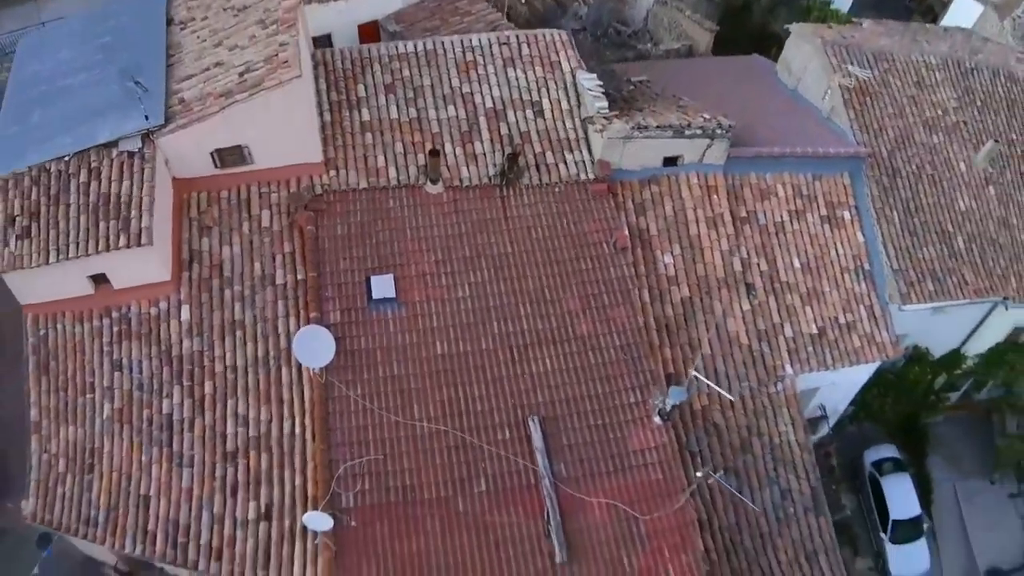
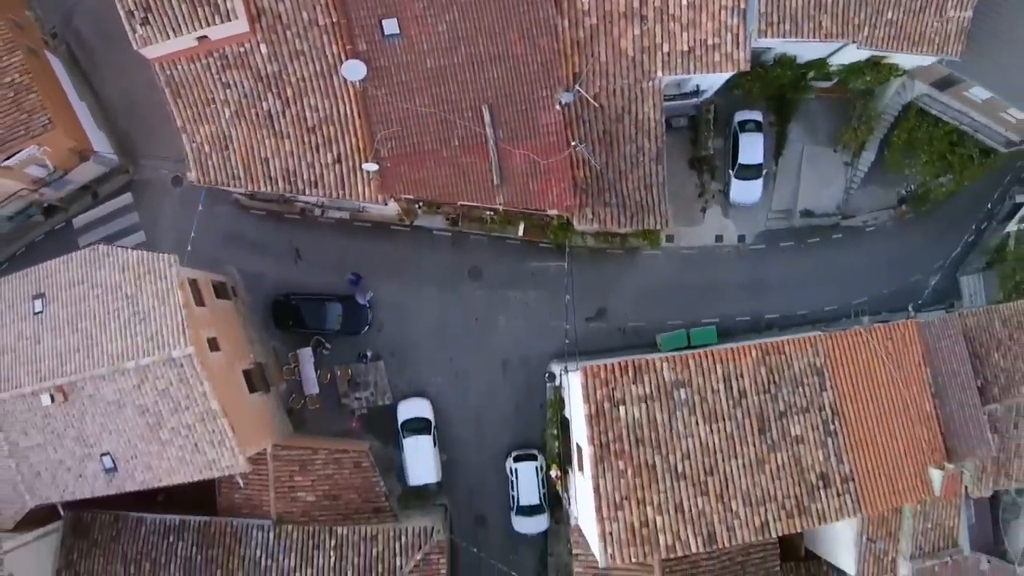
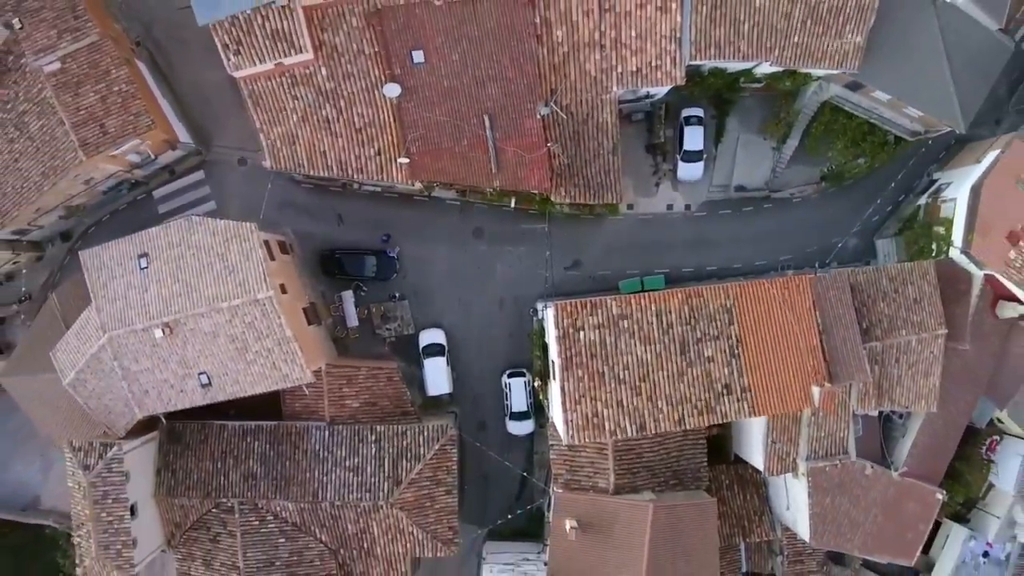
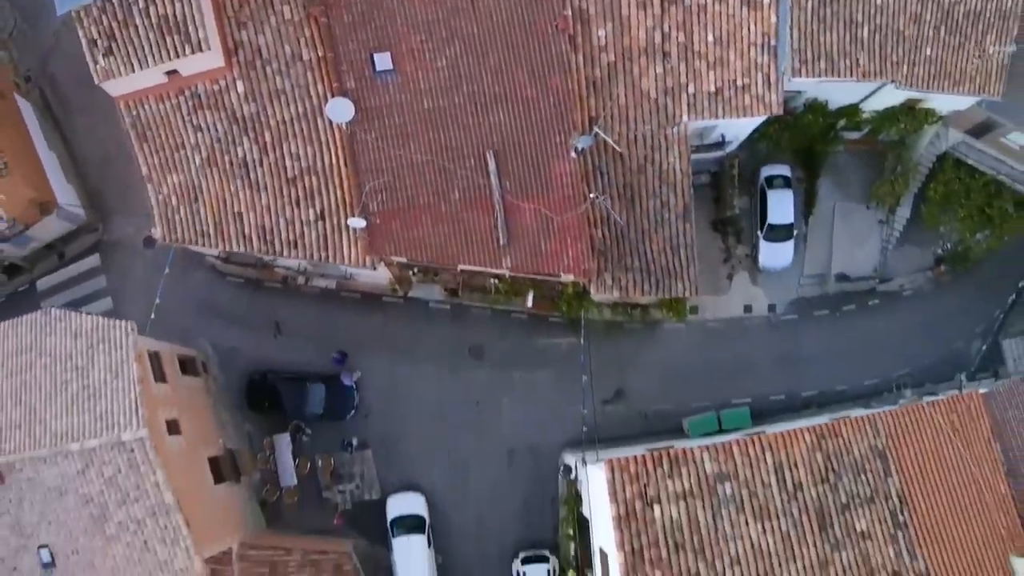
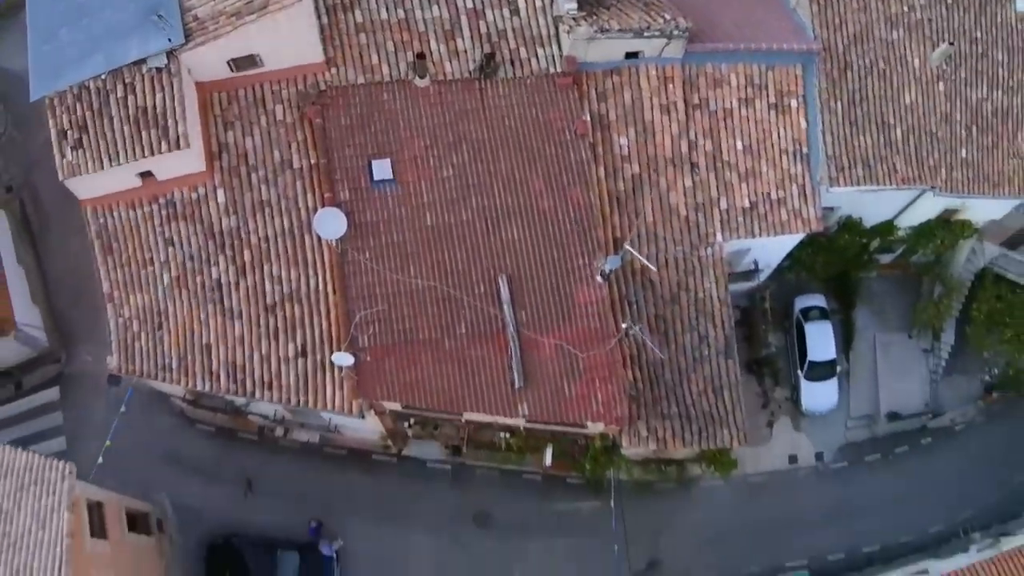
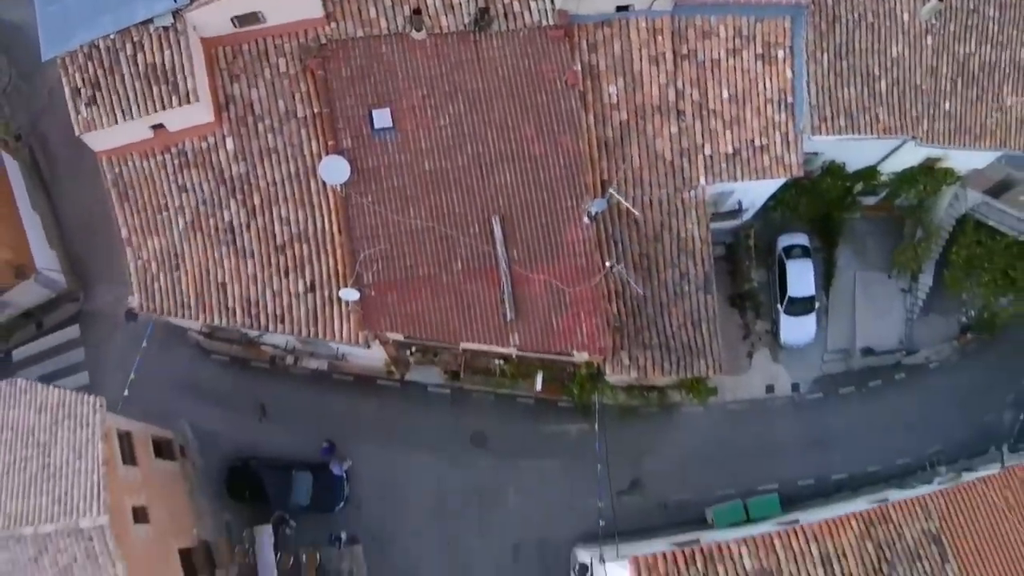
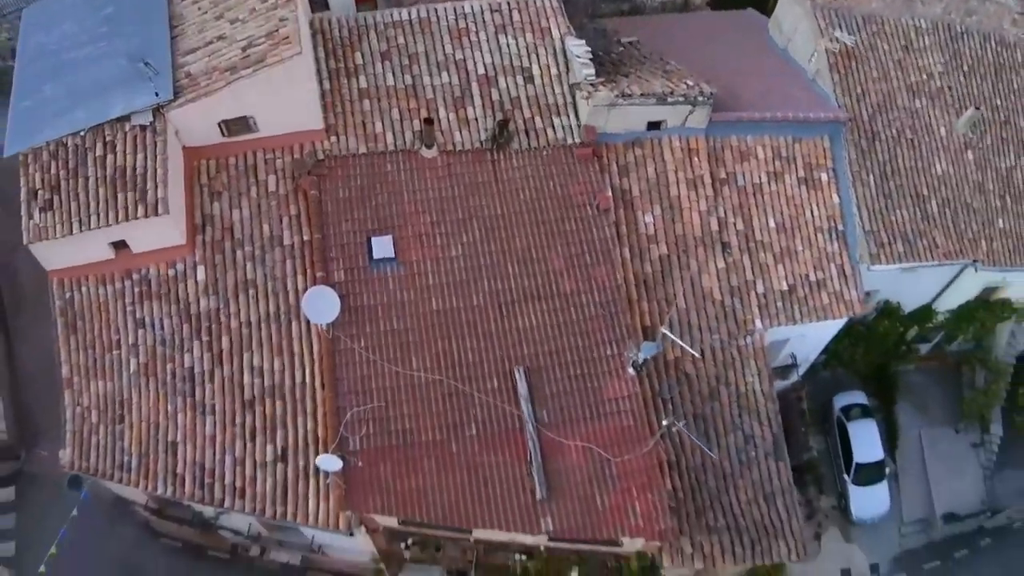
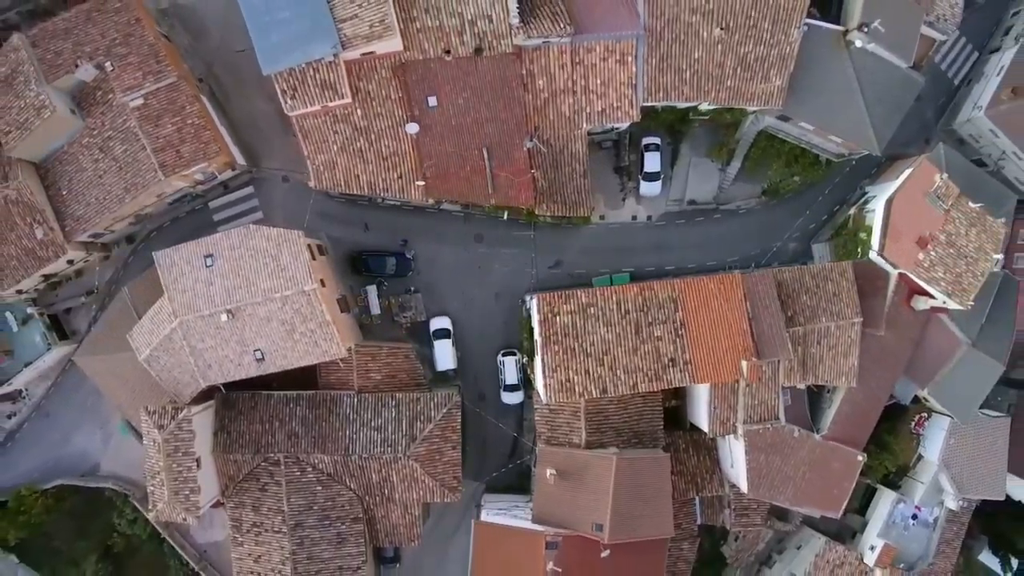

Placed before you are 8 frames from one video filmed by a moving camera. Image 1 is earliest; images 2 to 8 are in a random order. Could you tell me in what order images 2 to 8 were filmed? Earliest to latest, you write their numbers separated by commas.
7, 5, 6, 4, 2, 3, 8
